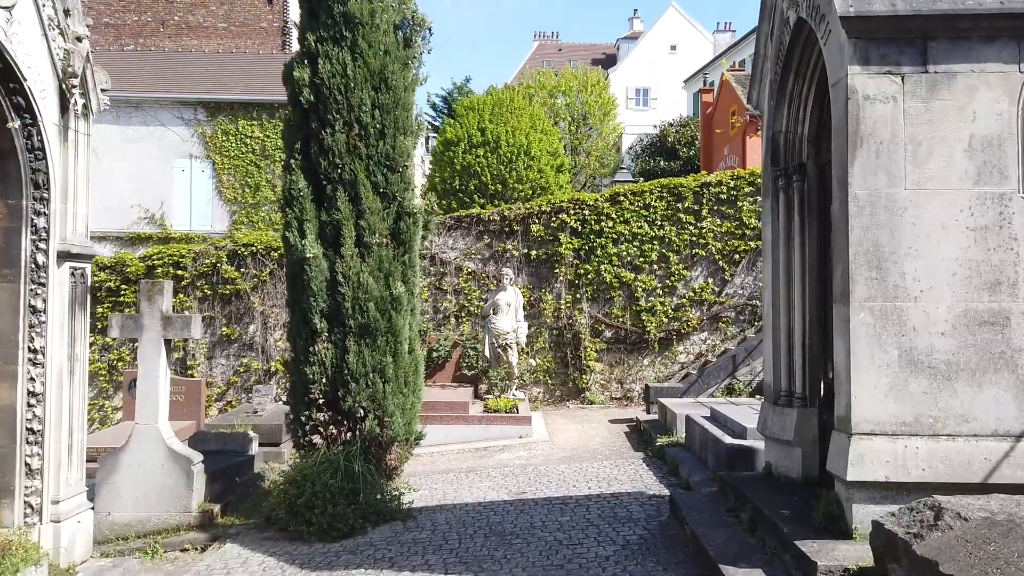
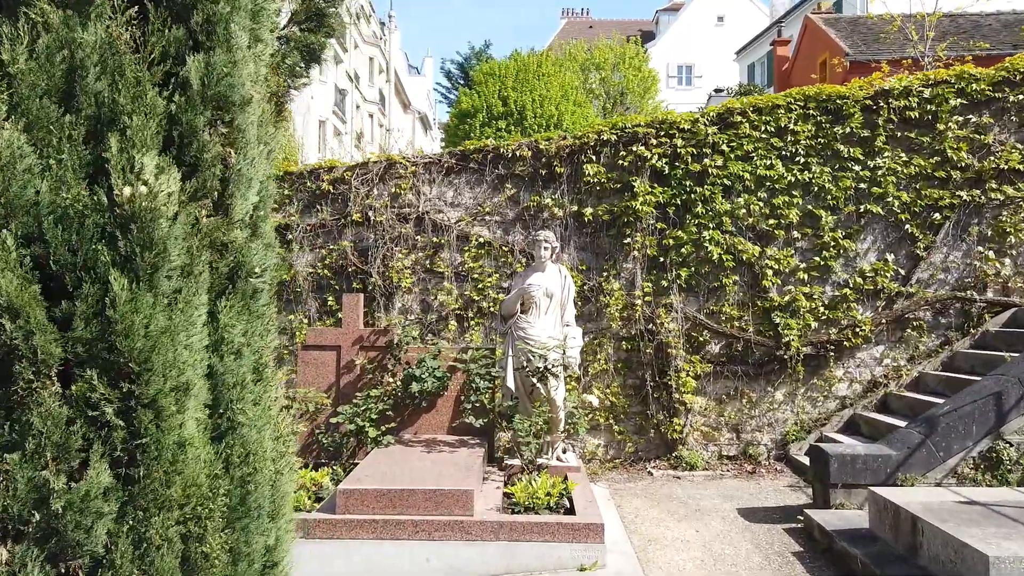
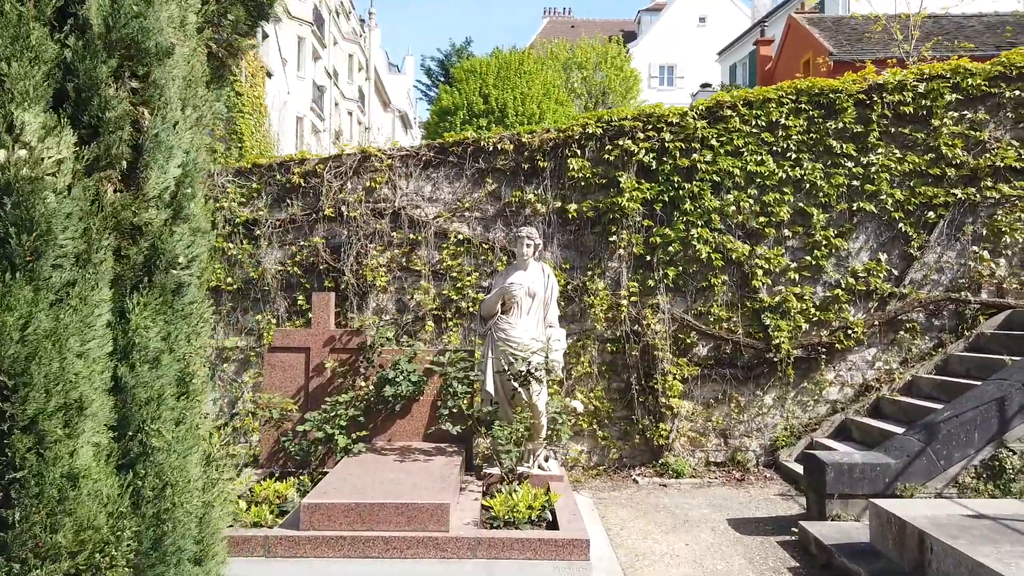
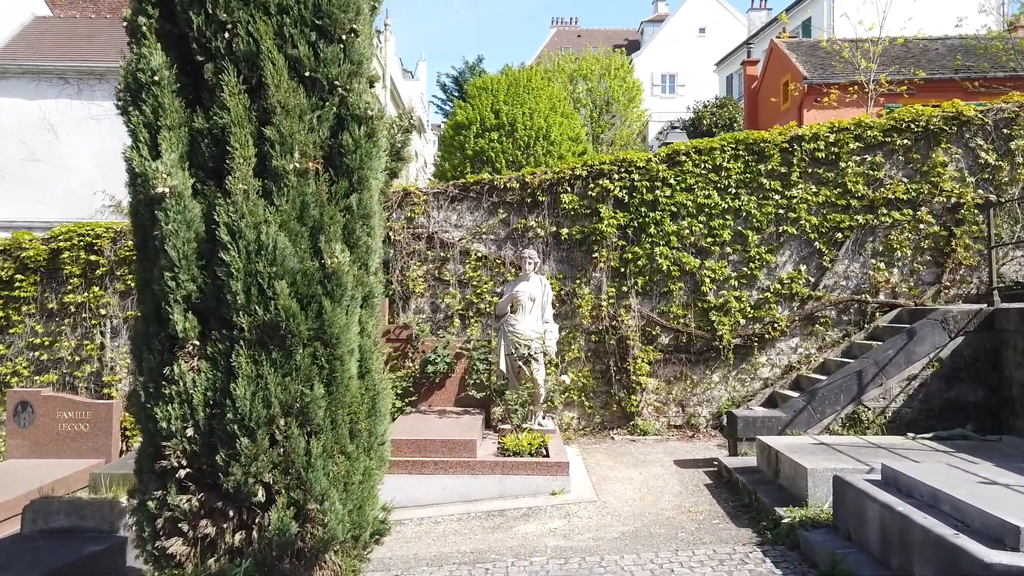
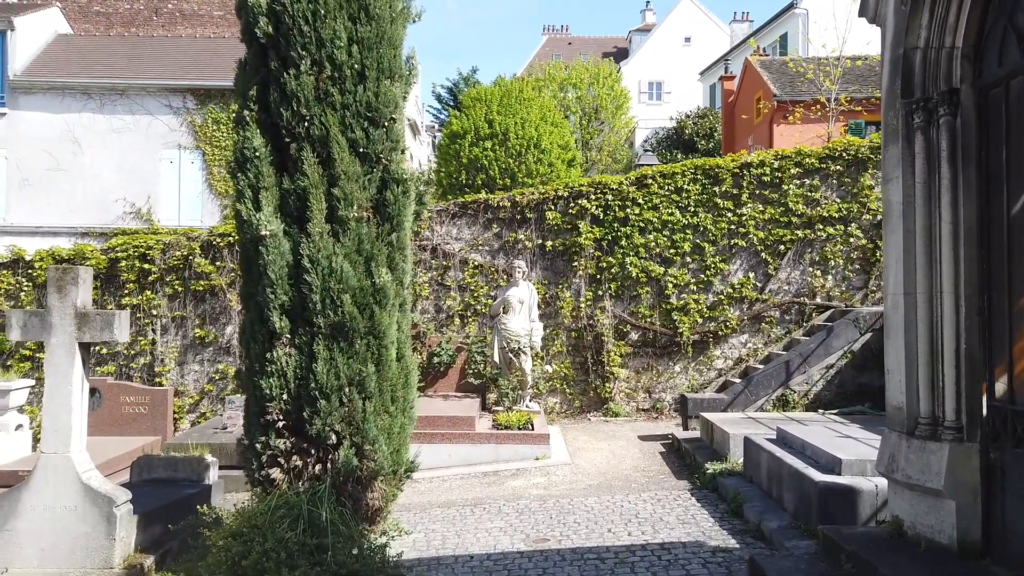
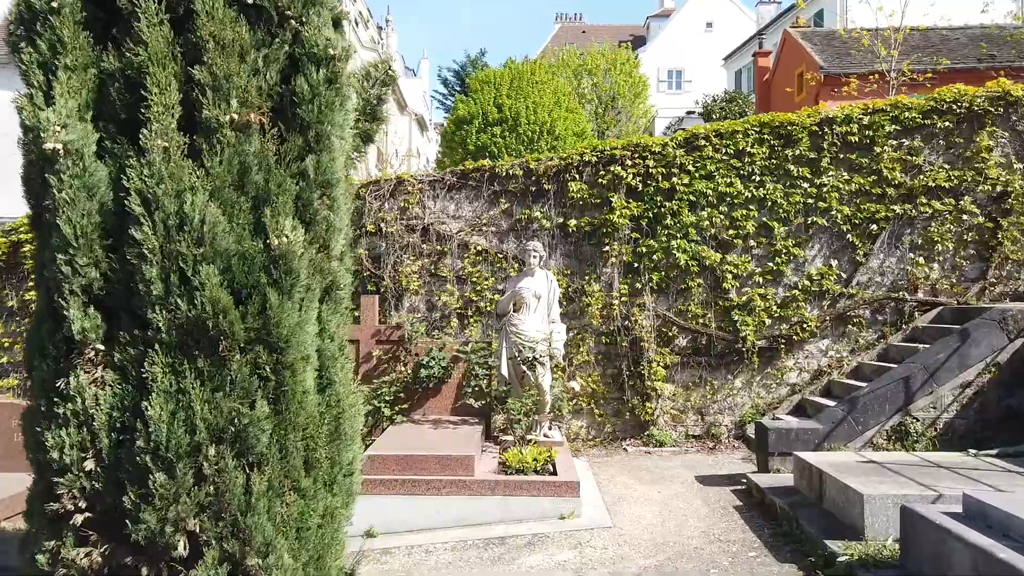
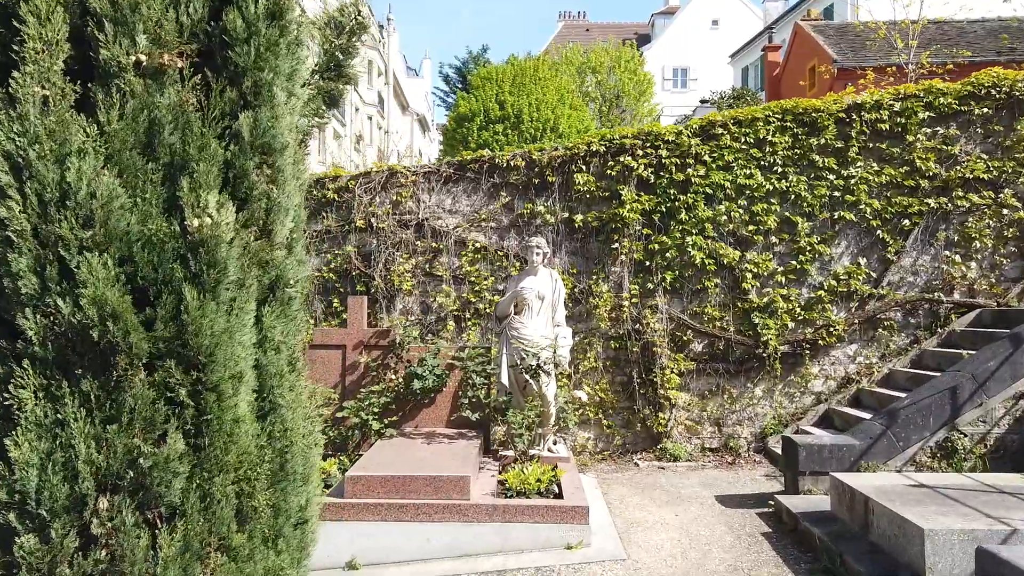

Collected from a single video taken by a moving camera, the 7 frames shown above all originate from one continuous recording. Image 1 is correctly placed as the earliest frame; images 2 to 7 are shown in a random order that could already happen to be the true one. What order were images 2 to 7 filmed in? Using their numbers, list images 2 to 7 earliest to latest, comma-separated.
5, 4, 6, 7, 2, 3
